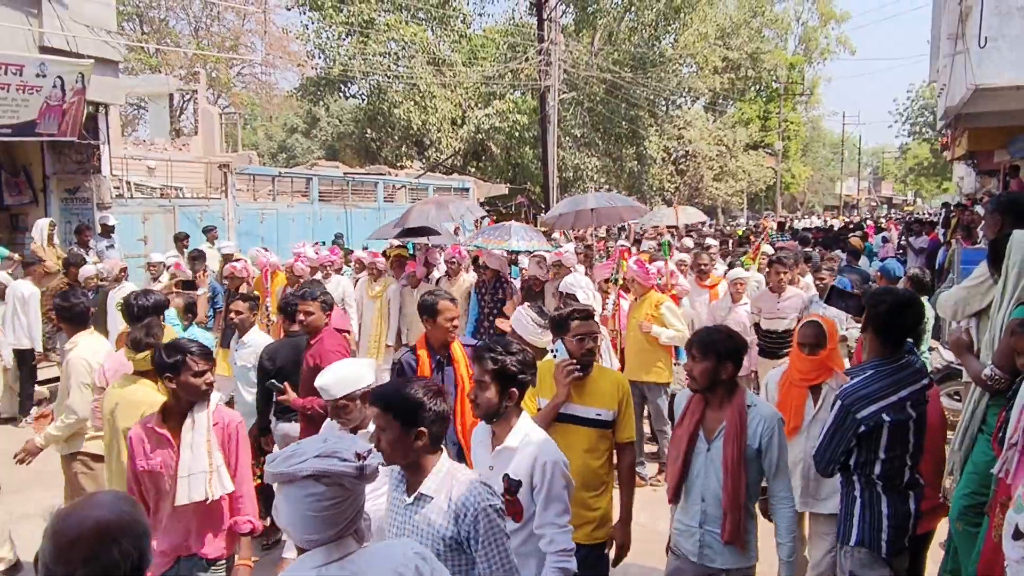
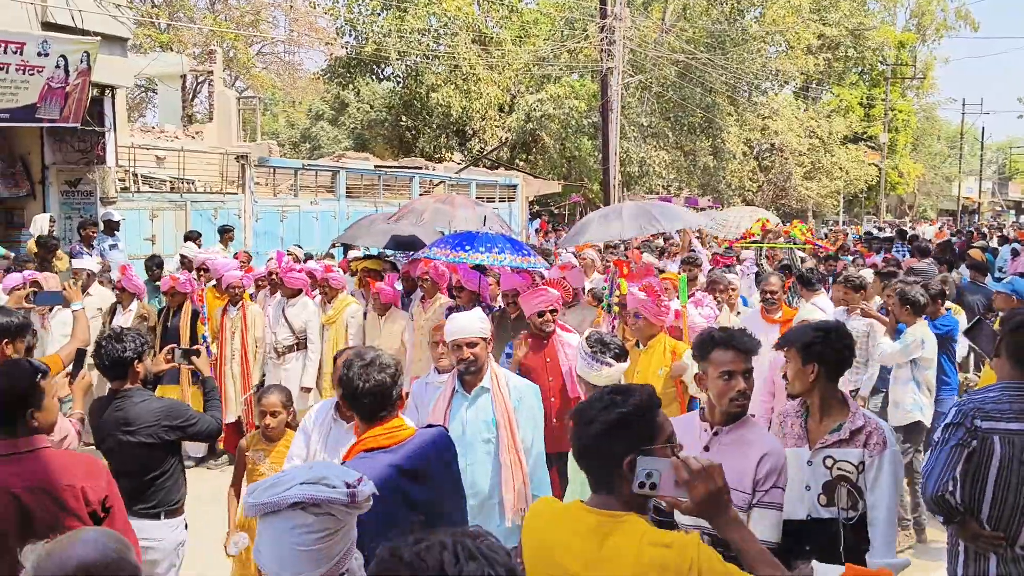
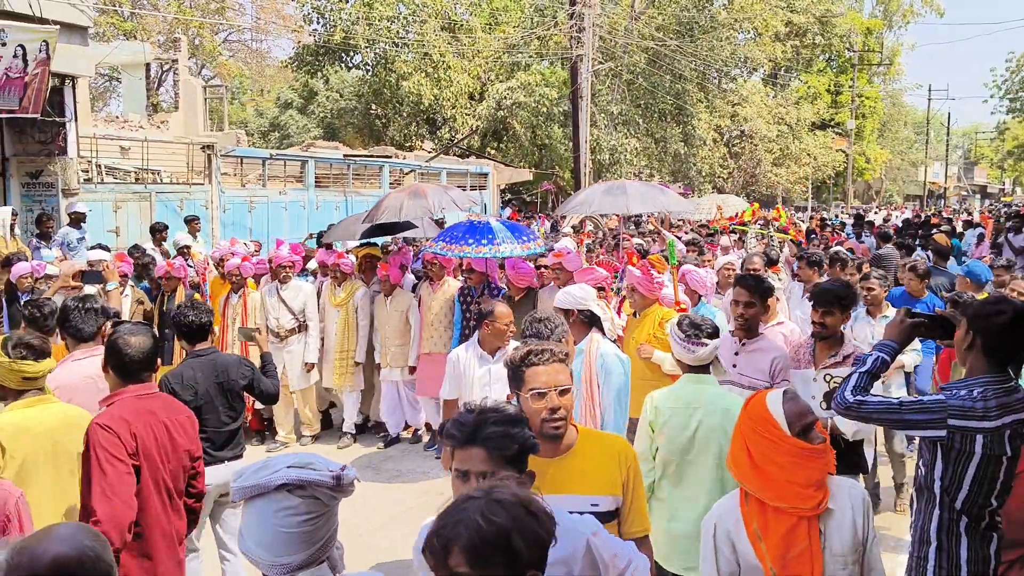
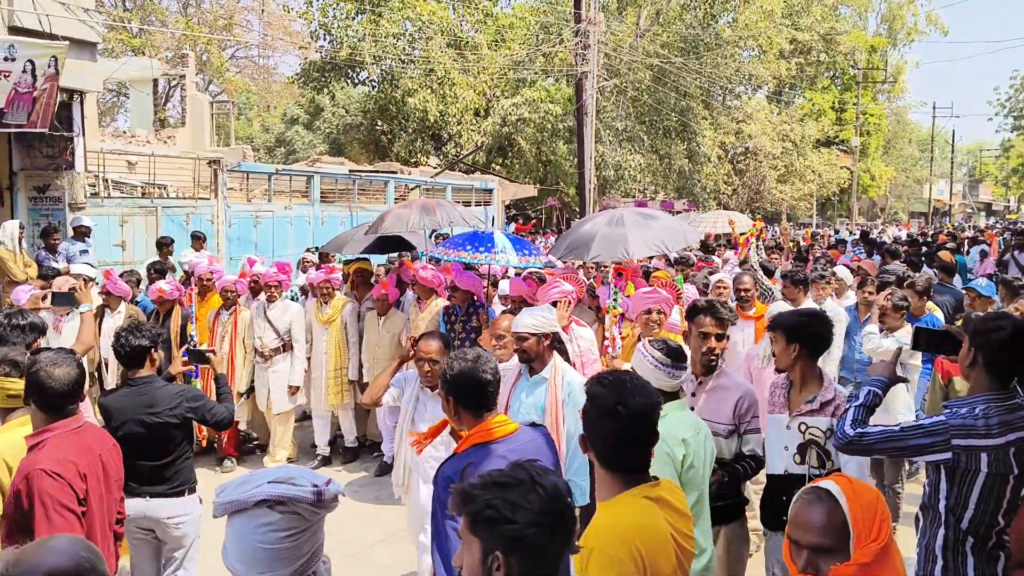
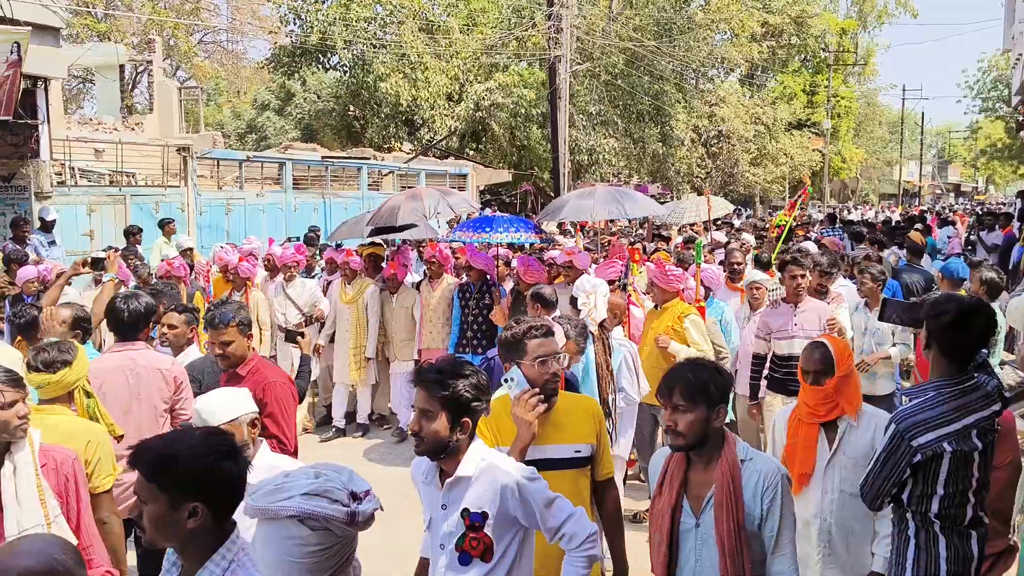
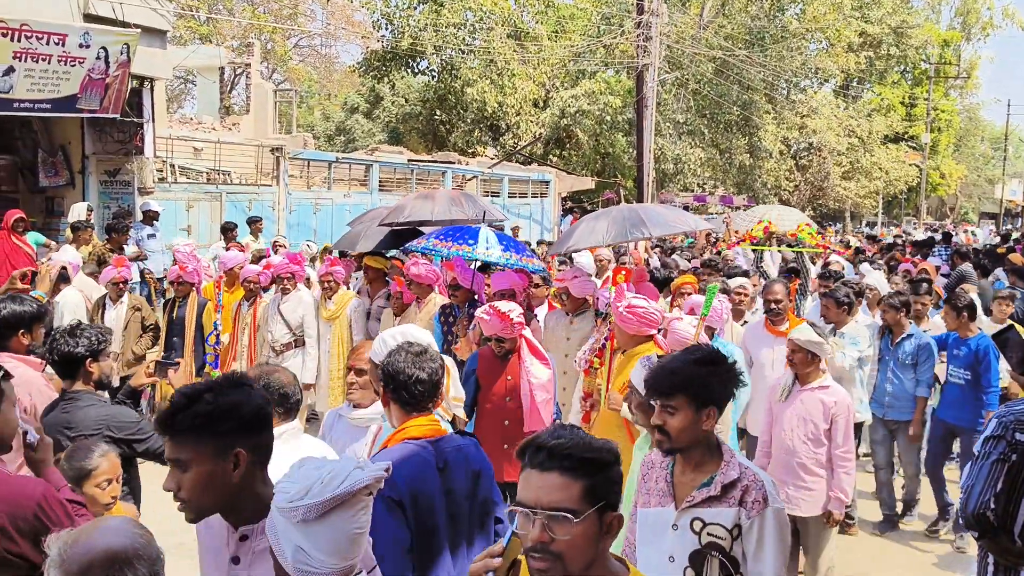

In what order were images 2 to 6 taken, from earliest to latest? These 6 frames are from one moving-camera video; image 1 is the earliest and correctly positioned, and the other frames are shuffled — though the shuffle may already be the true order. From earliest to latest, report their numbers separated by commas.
5, 3, 4, 2, 6
